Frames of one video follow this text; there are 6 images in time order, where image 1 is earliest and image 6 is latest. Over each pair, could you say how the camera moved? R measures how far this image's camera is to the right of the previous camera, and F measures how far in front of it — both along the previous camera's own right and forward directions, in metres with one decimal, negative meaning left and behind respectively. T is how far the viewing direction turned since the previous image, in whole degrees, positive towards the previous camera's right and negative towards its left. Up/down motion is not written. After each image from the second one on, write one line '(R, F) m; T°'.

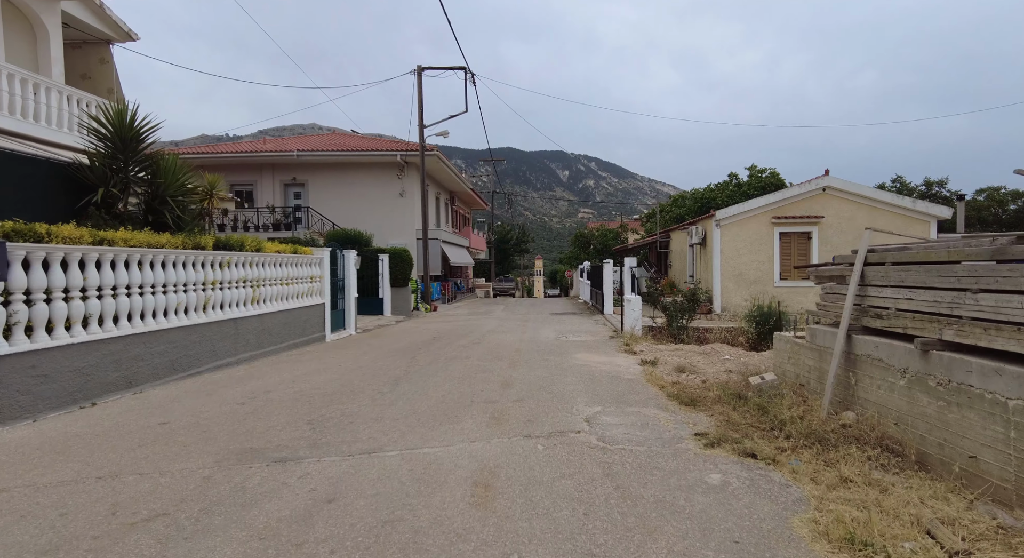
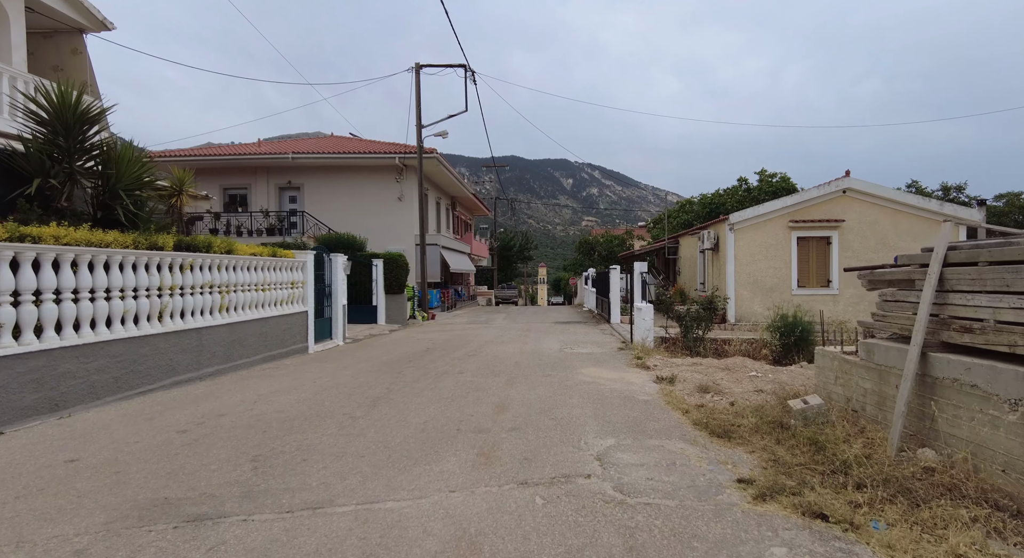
(+0.1, +1.1) m; 0°
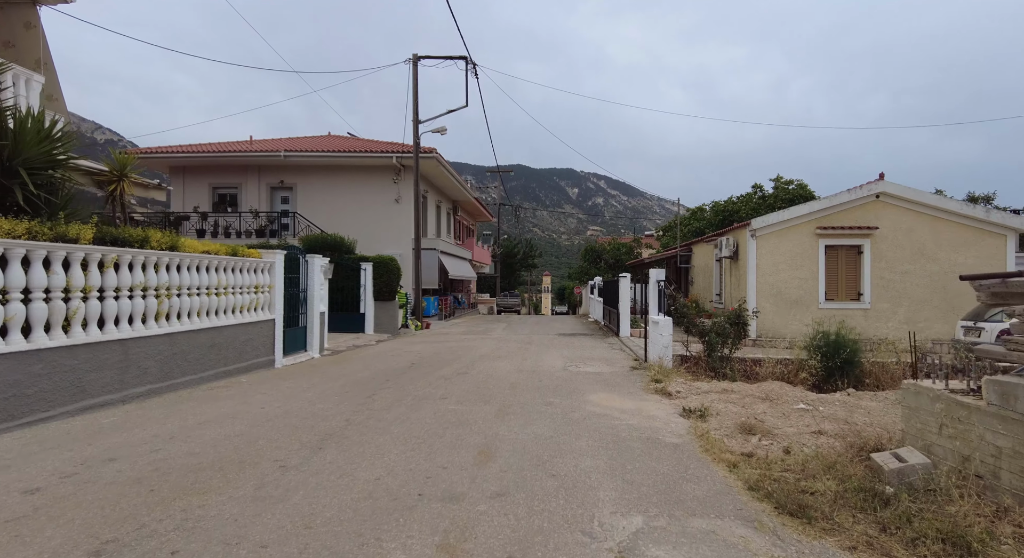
(+0.1, +1.5) m; 0°
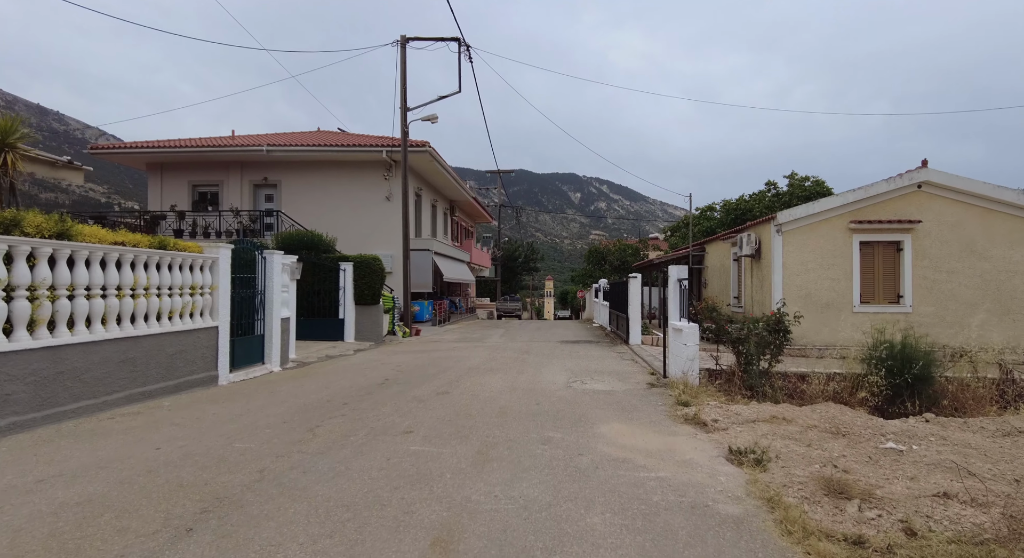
(+0.2, +1.8) m; 0°
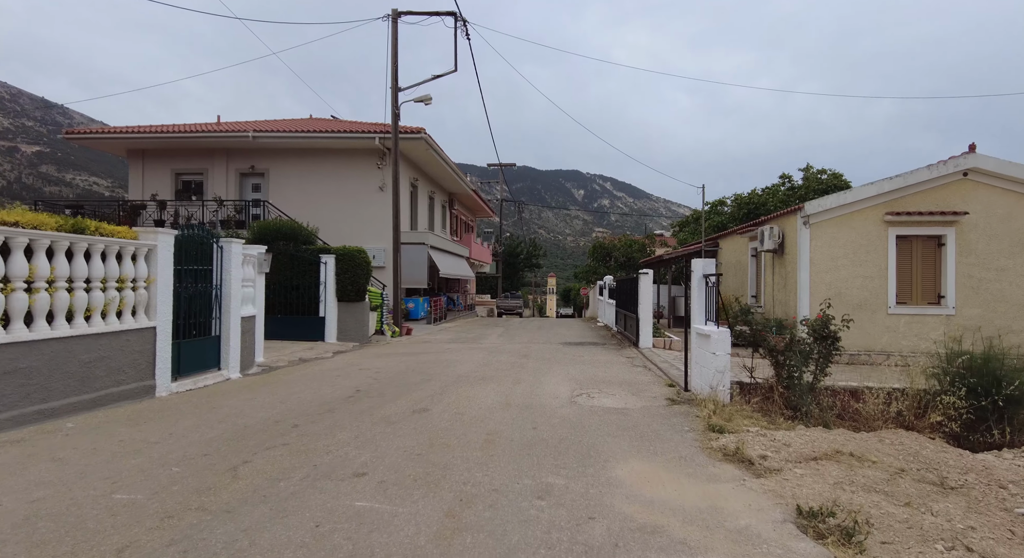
(+0.1, +1.4) m; 0°
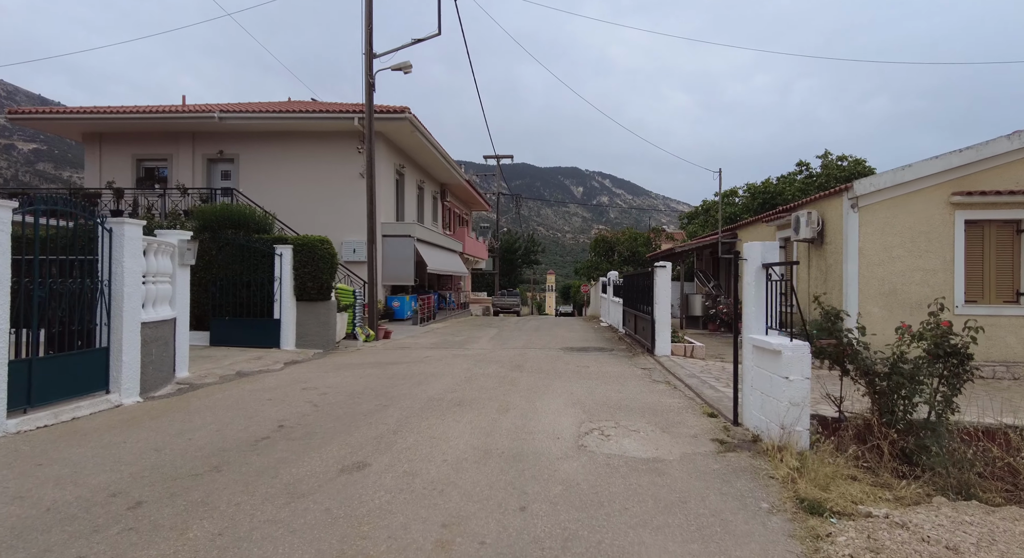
(+0.2, +2.2) m; 0°
